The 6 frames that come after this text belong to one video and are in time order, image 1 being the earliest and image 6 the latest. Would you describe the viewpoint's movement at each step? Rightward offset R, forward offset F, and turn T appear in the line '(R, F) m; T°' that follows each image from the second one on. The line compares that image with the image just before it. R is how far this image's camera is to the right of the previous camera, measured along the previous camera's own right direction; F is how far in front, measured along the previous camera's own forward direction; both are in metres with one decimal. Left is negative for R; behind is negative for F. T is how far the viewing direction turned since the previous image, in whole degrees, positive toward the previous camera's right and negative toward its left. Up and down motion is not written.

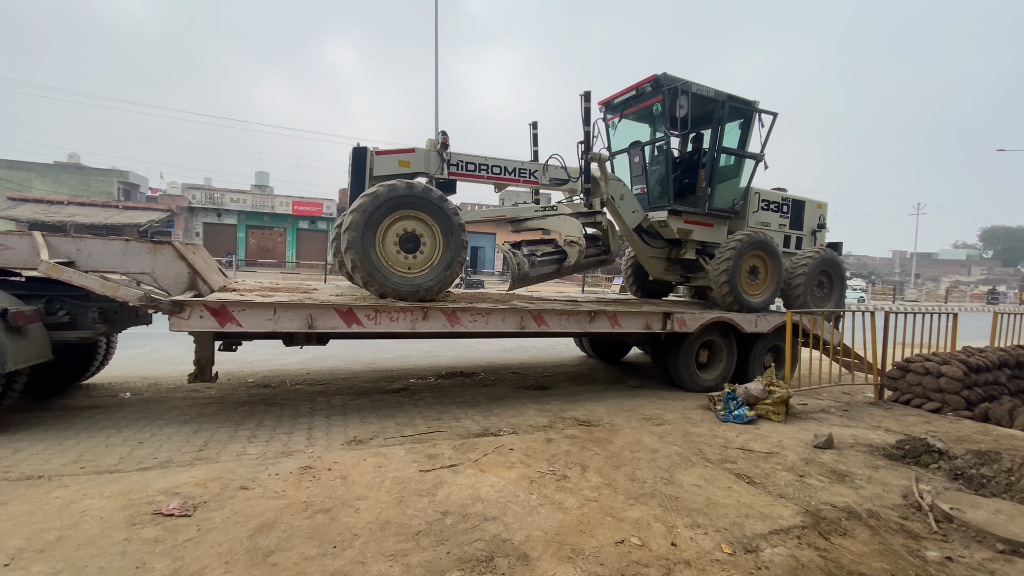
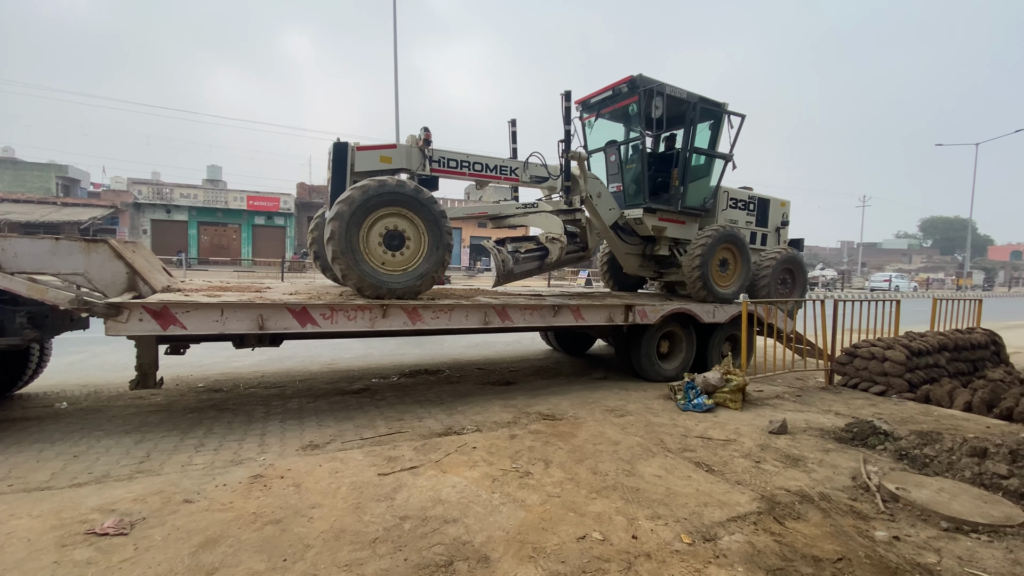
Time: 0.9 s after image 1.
(+0.1, +0.1) m; +4°
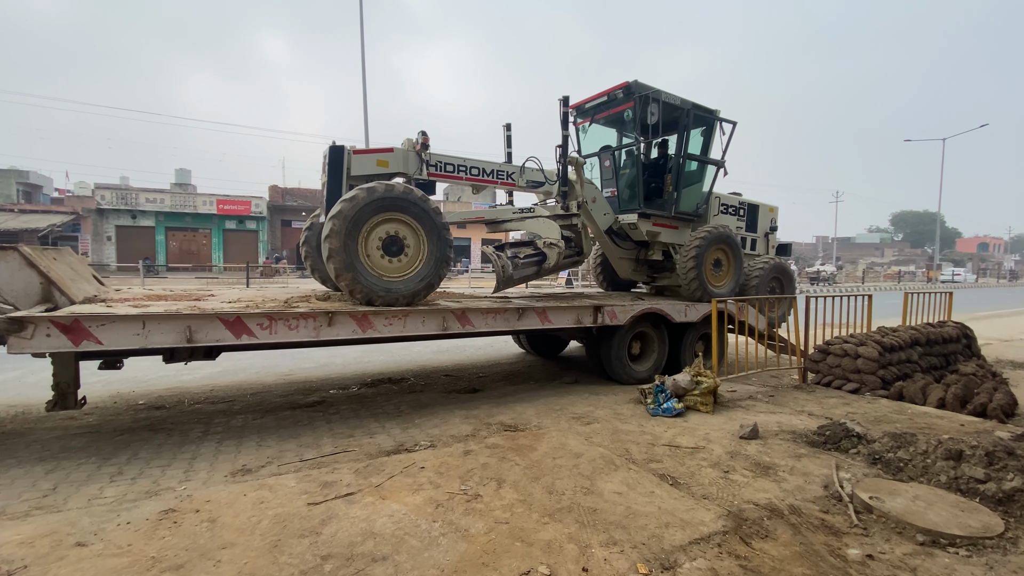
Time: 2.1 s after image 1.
(+0.3, +0.3) m; +2°
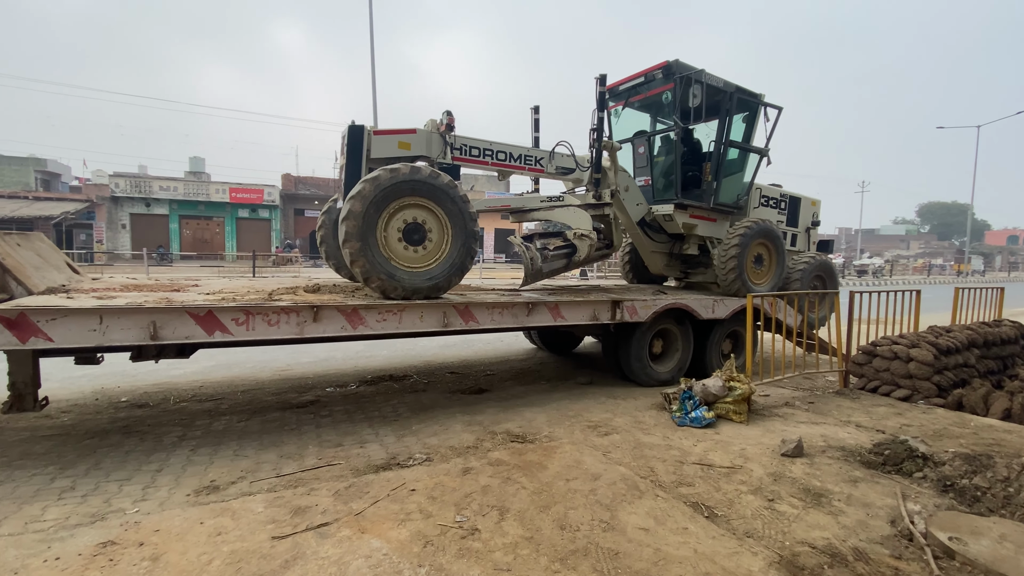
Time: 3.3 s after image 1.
(0.0, +0.6) m; -2°
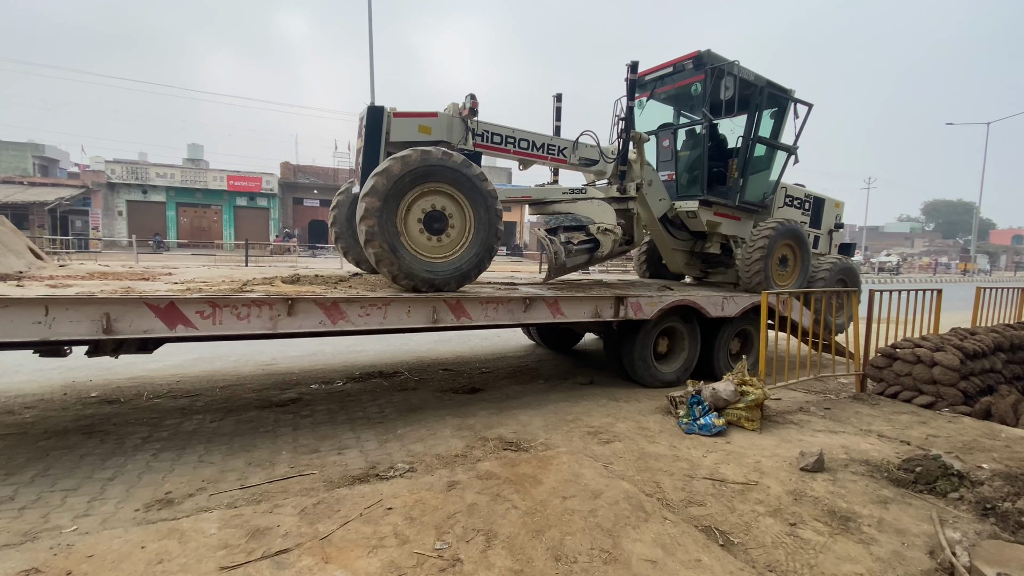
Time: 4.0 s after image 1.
(0.0, +0.4) m; 0°
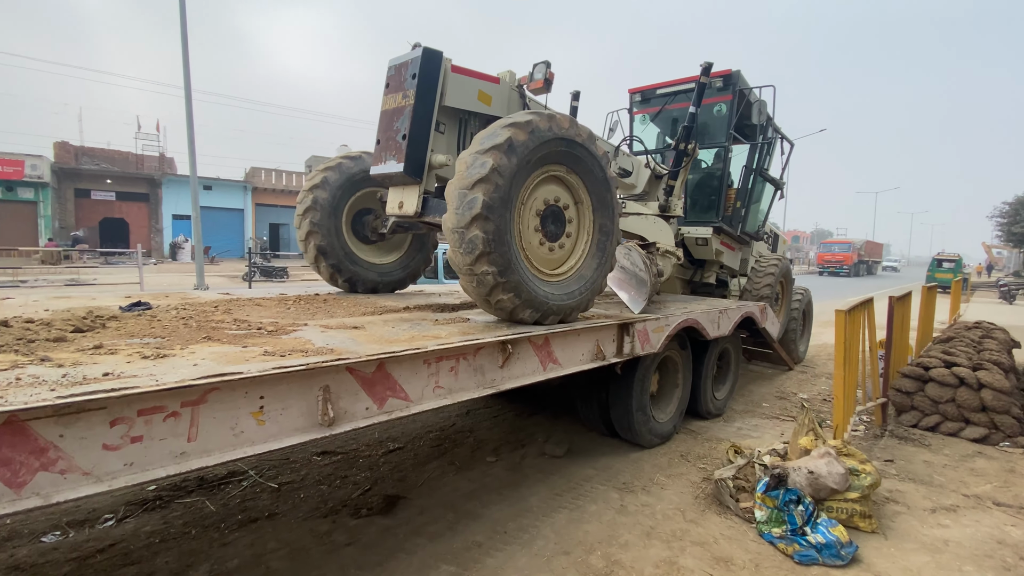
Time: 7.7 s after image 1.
(-0.5, +2.3) m; +17°
